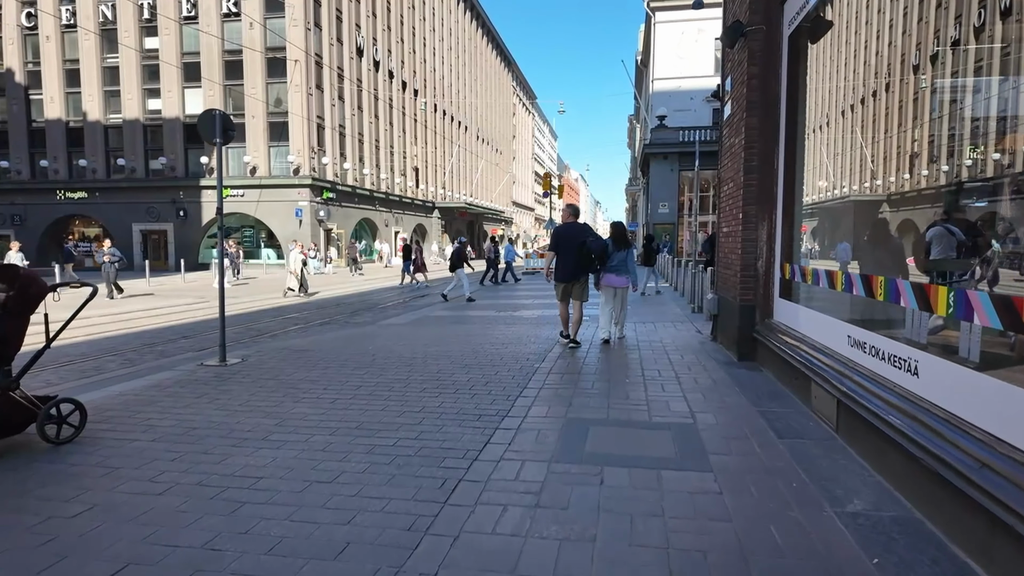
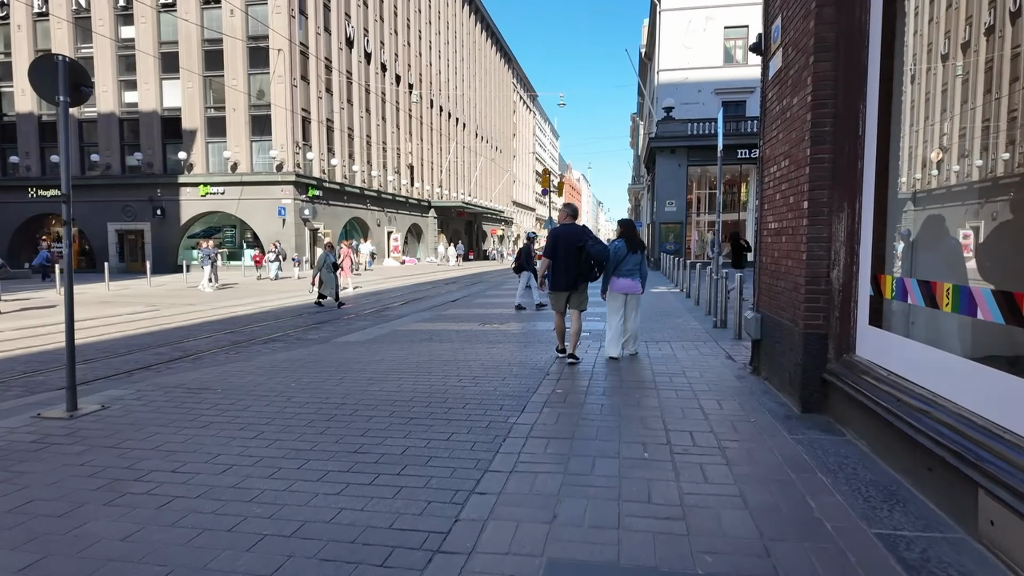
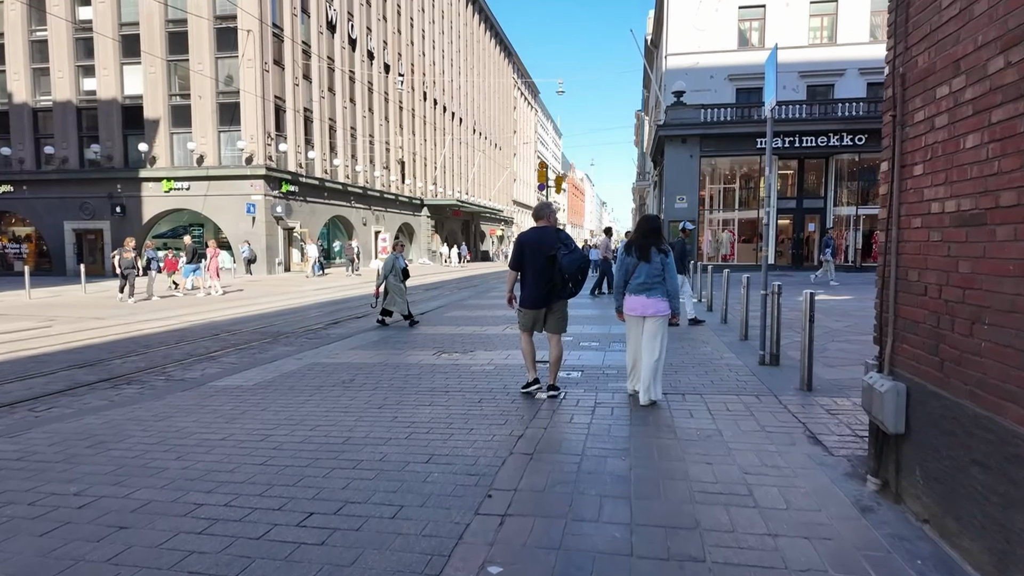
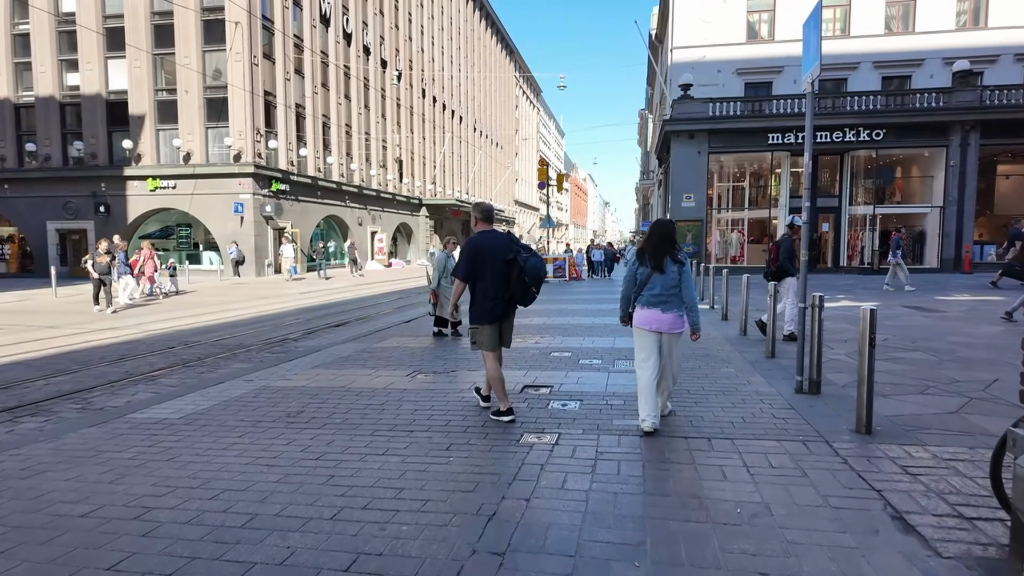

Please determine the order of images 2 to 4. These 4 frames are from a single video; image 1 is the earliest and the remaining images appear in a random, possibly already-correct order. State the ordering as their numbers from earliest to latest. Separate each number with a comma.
2, 3, 4
